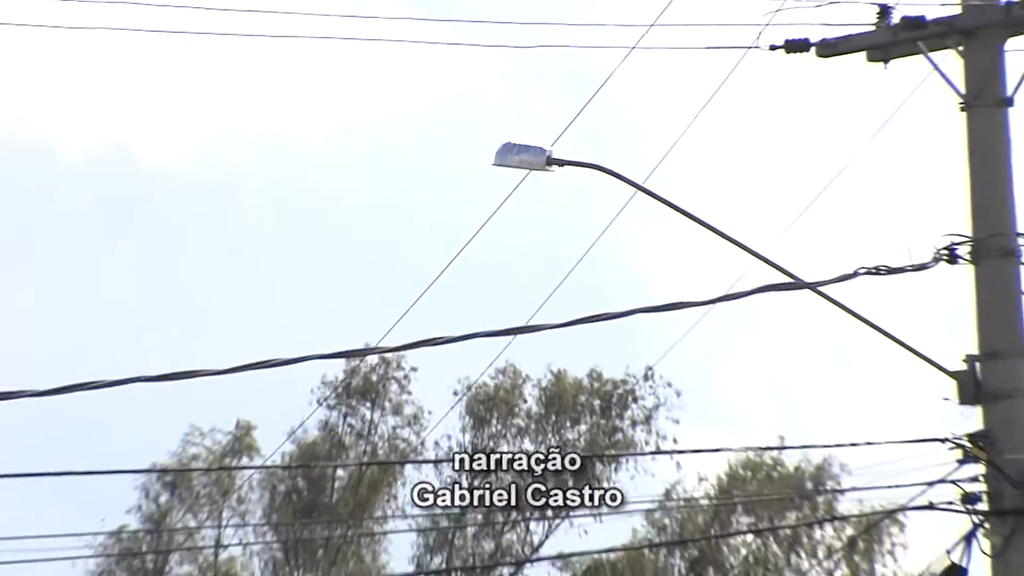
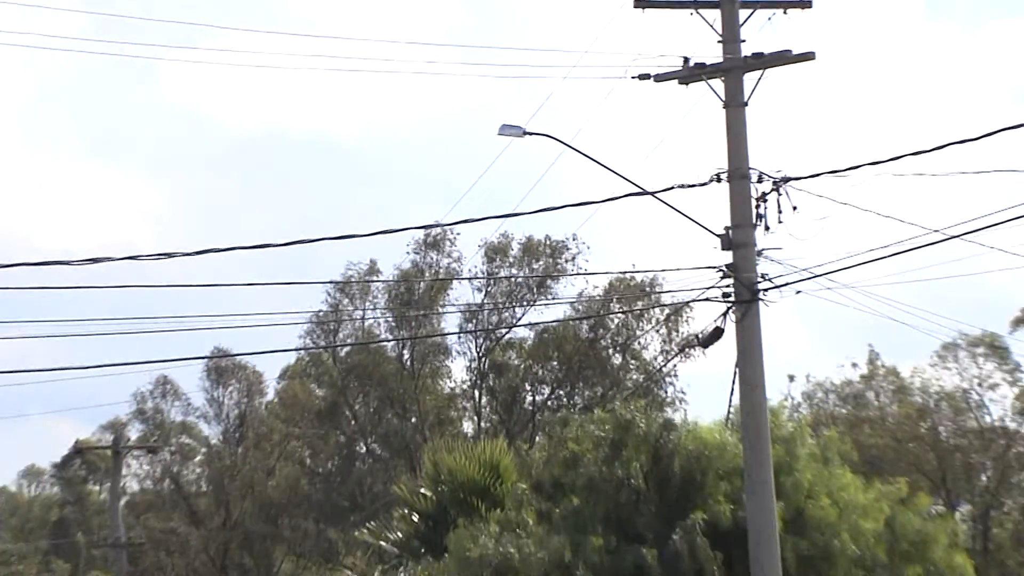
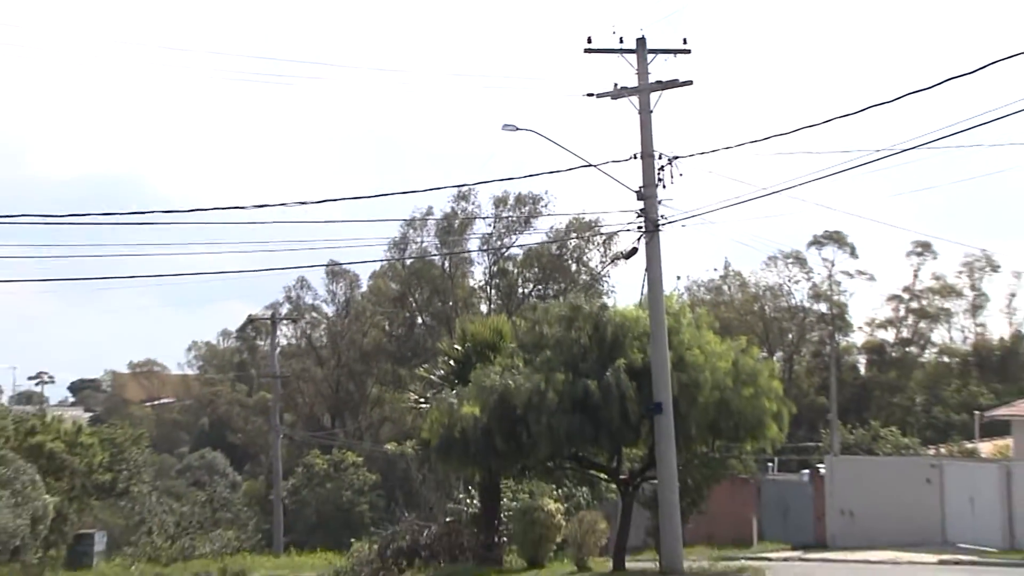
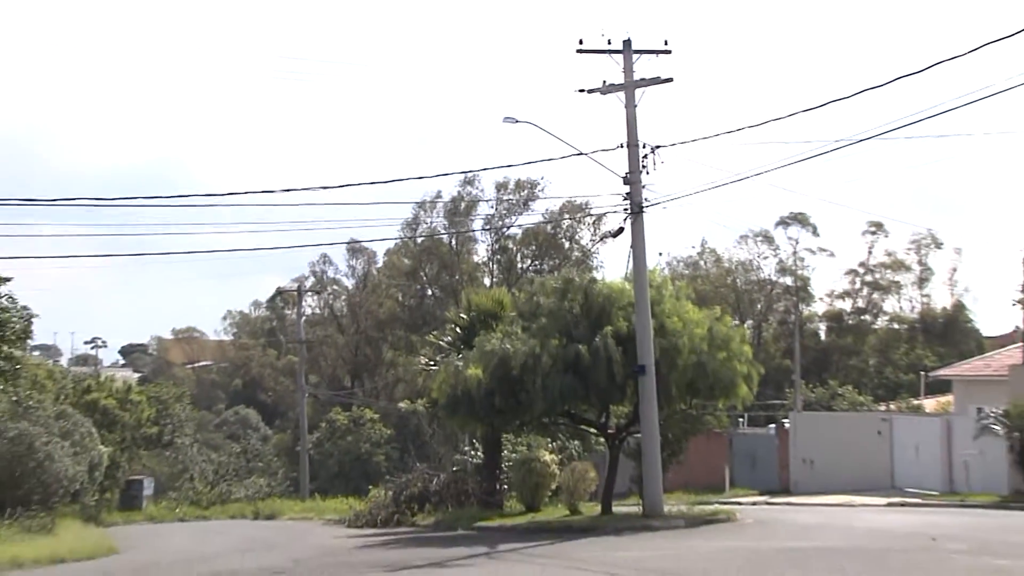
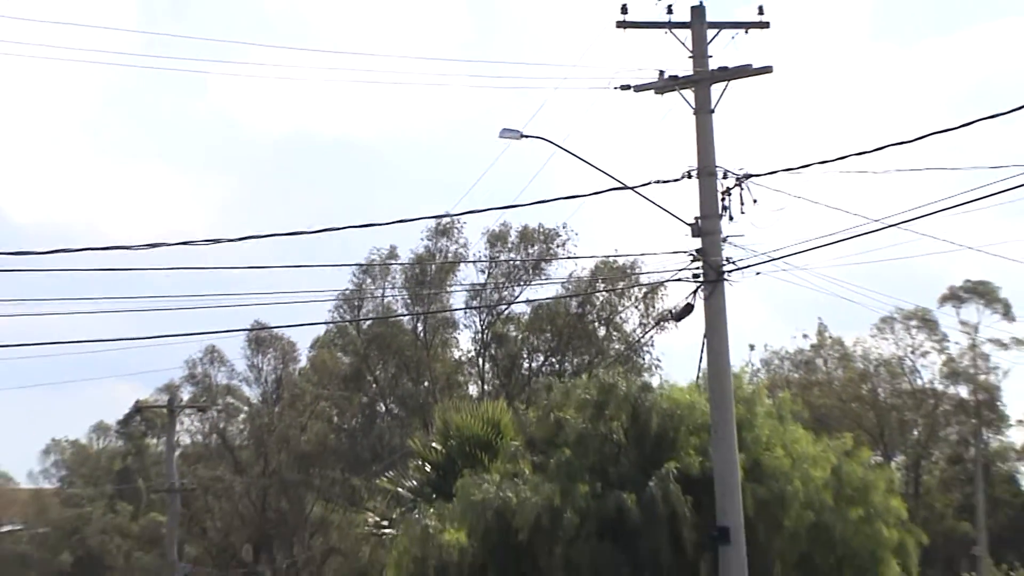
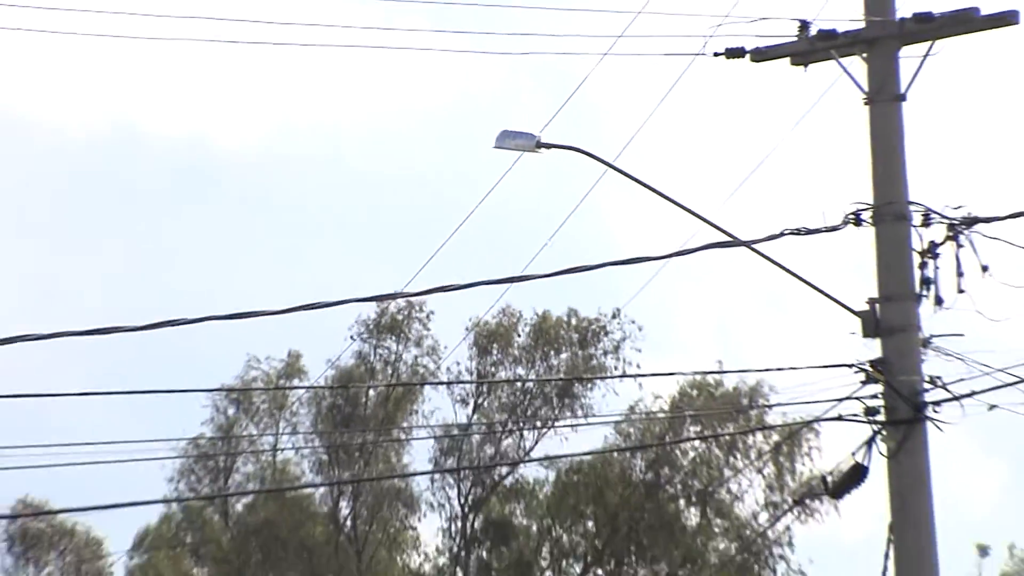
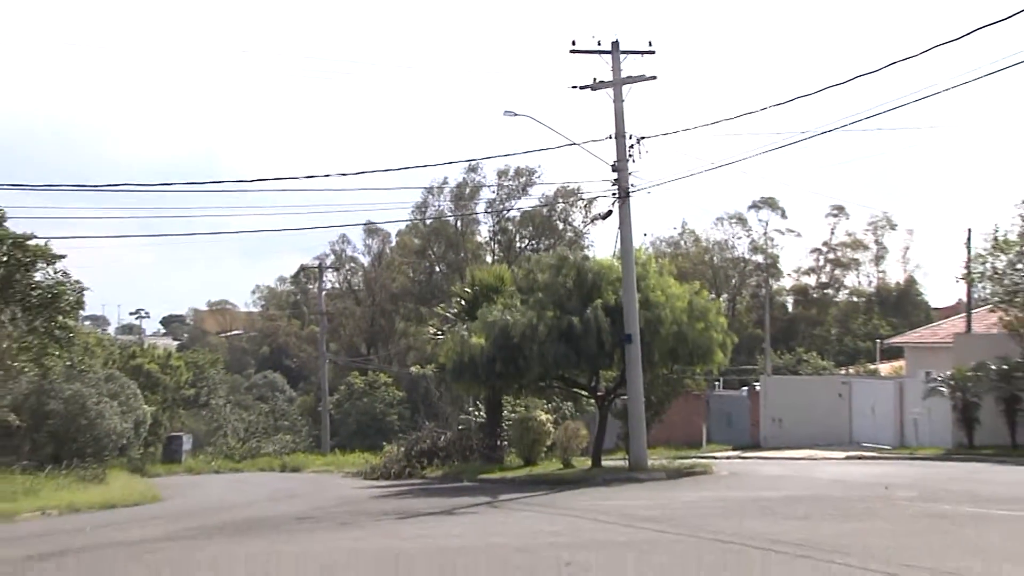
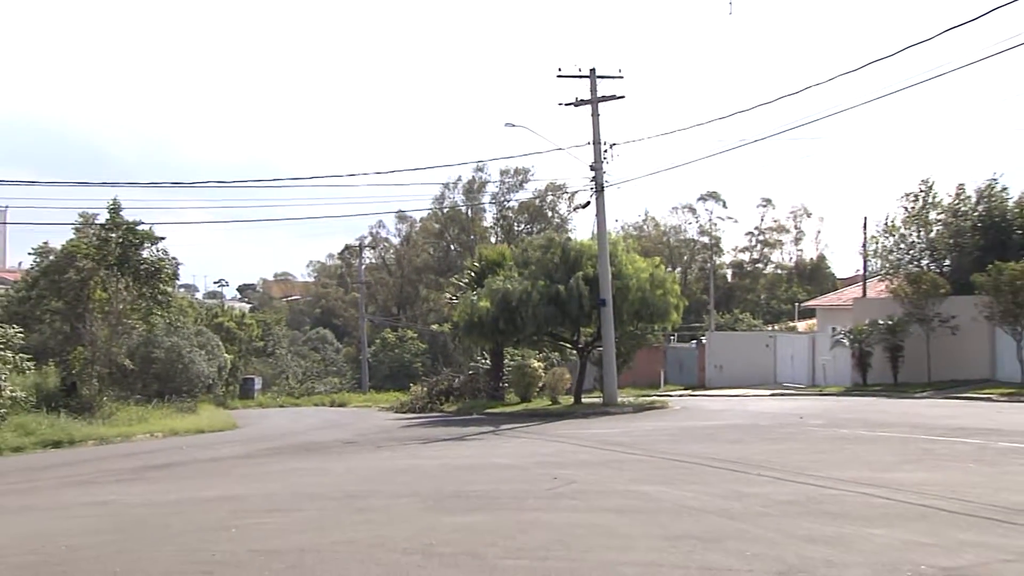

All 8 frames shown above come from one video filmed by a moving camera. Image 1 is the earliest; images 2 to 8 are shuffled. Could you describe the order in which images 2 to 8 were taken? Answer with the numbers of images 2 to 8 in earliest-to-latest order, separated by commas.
6, 2, 5, 3, 4, 7, 8
